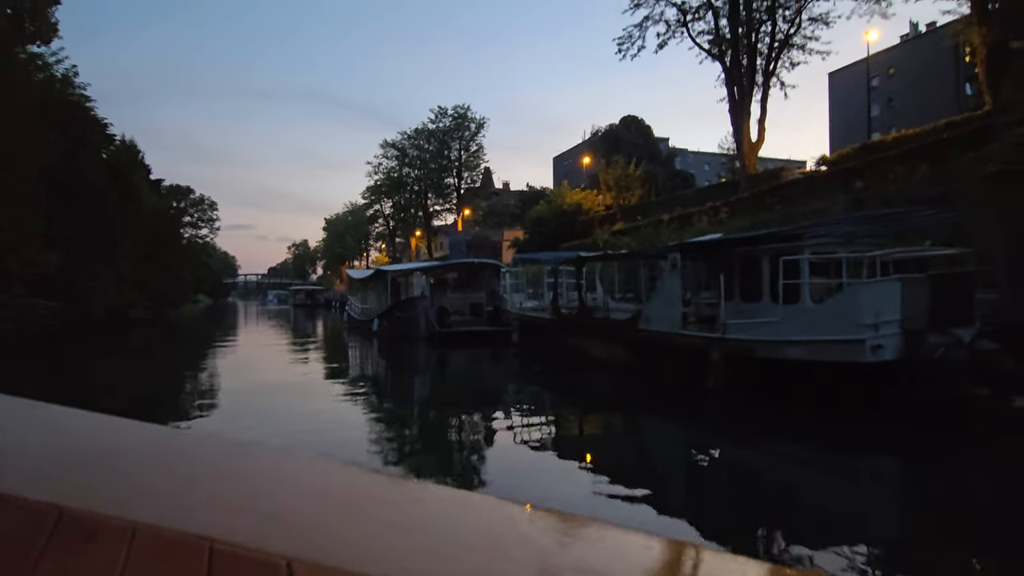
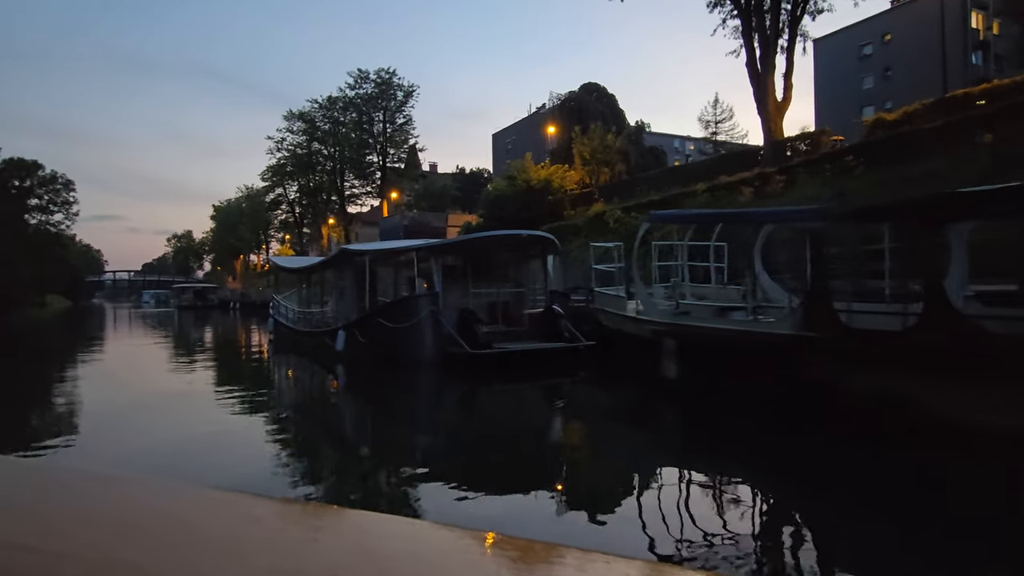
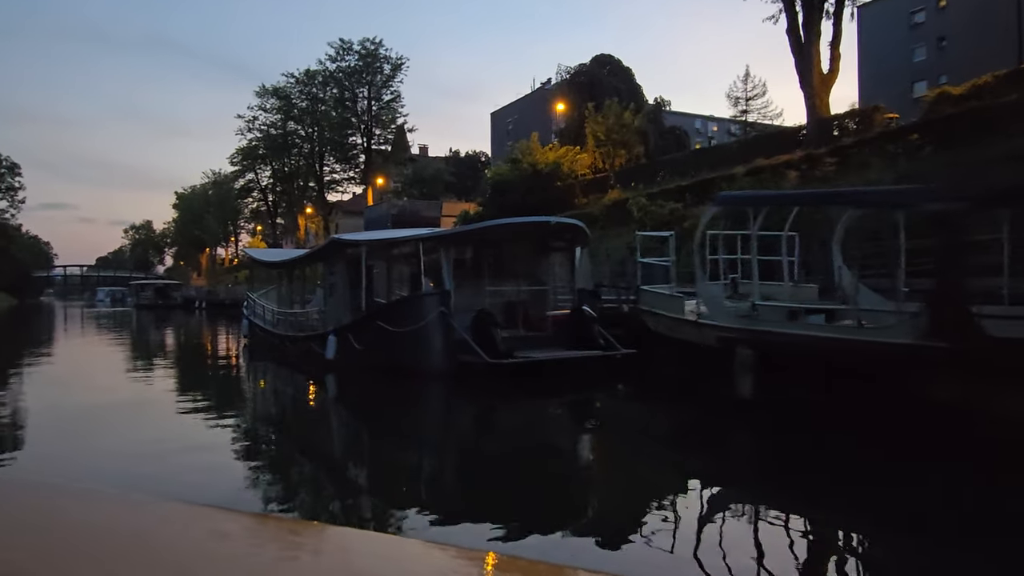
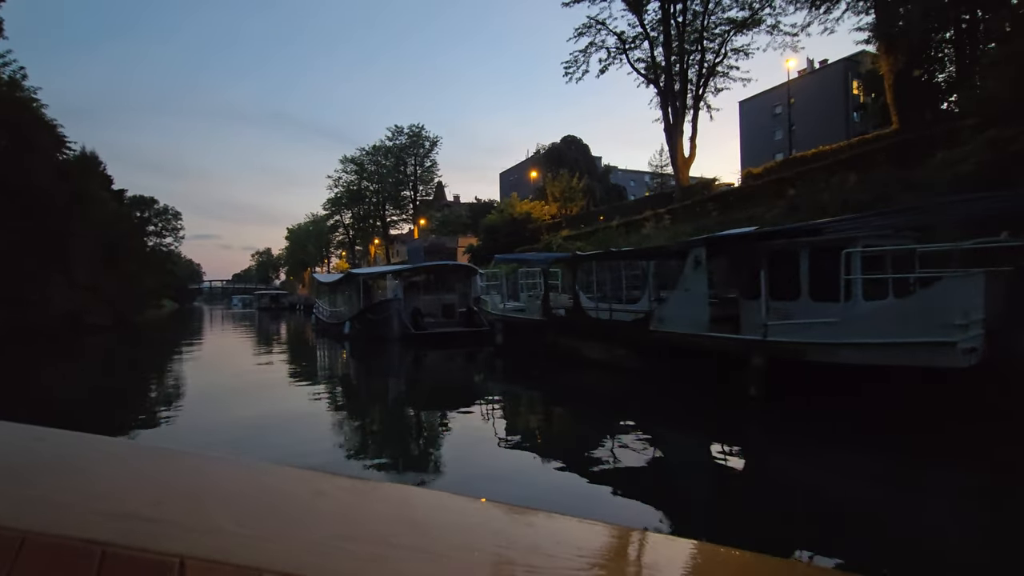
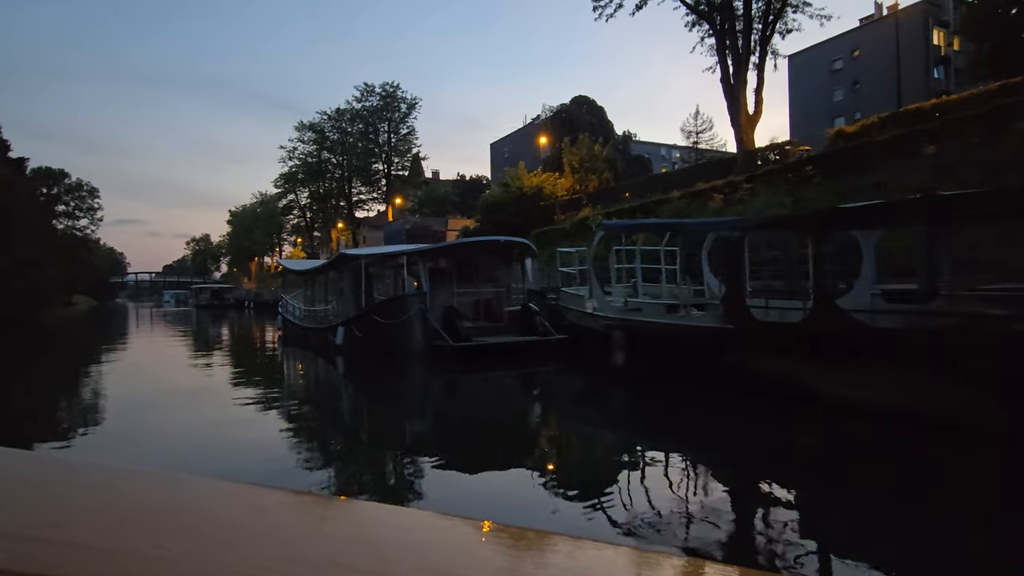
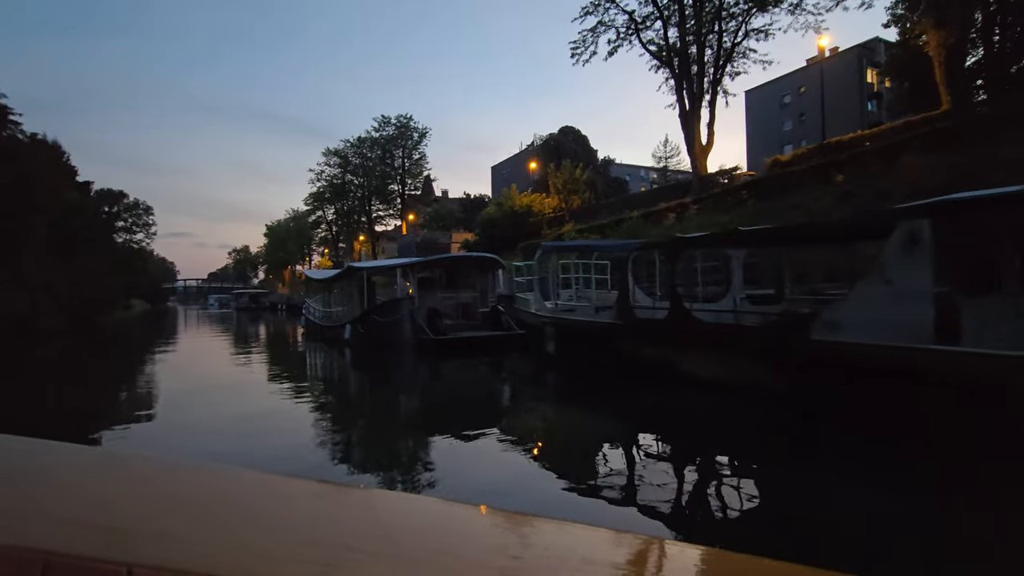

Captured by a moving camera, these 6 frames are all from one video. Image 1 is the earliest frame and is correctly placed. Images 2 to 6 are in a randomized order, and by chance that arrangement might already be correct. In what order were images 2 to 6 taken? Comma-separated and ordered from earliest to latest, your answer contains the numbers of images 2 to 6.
4, 6, 5, 2, 3
